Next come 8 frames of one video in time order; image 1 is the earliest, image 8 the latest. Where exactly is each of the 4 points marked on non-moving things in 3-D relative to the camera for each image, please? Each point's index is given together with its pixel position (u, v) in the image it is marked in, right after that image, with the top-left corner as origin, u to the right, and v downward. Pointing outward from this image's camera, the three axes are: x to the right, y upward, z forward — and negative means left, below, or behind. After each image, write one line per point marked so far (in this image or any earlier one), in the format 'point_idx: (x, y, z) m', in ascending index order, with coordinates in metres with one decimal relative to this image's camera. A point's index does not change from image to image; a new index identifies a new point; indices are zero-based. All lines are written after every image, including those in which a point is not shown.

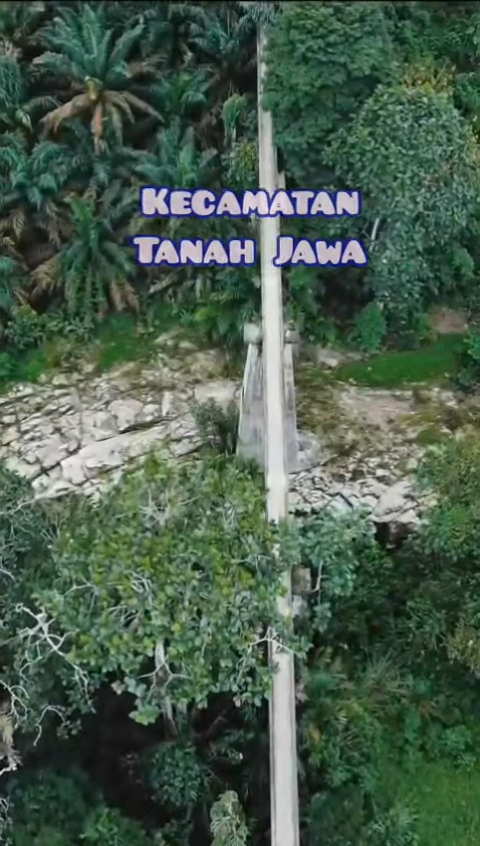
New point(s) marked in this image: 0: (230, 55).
0: (-0.1, +4.6, +14.2) m
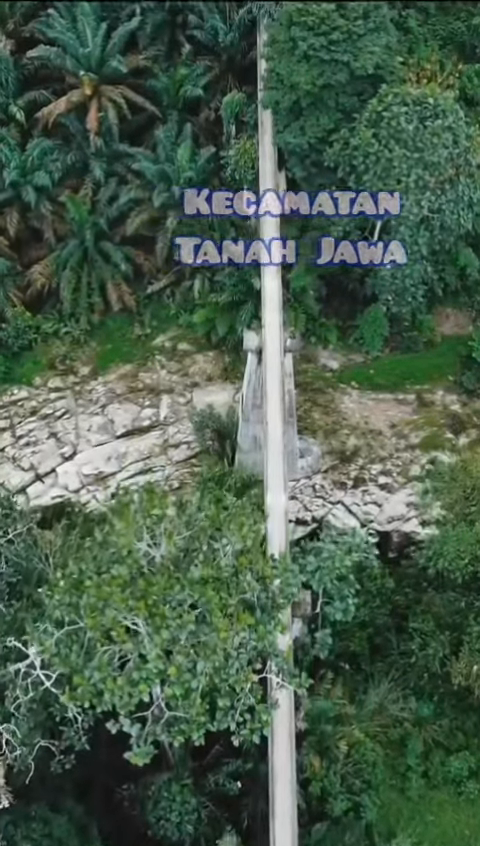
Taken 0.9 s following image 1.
0: (-0.1, +4.6, +13.8) m
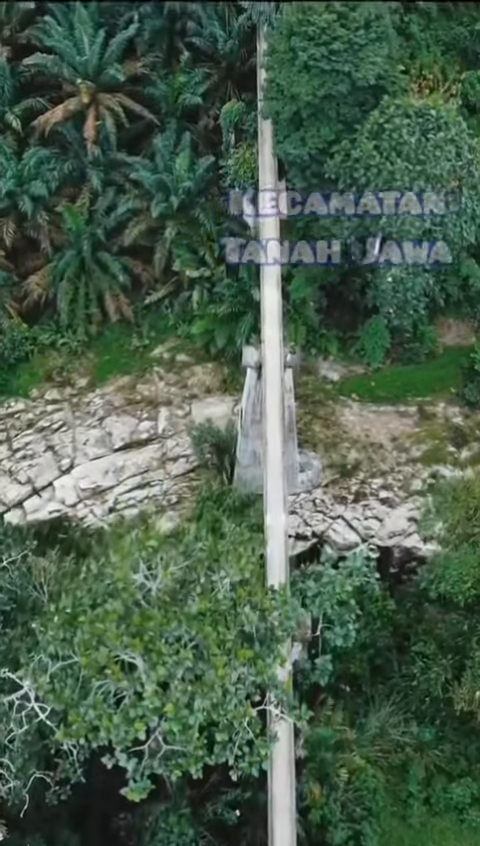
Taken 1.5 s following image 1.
0: (-0.1, +4.4, +13.6) m
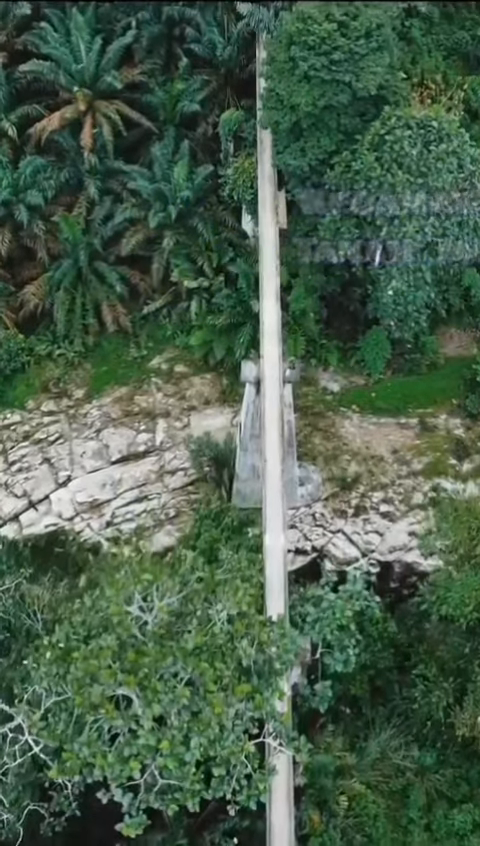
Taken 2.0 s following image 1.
0: (-0.1, +4.3, +13.4) m
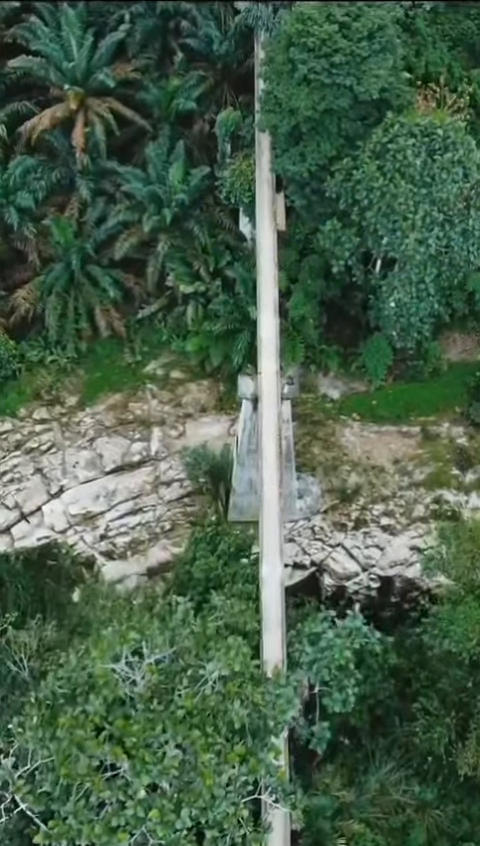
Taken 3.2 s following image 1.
0: (-0.2, +4.2, +12.9) m
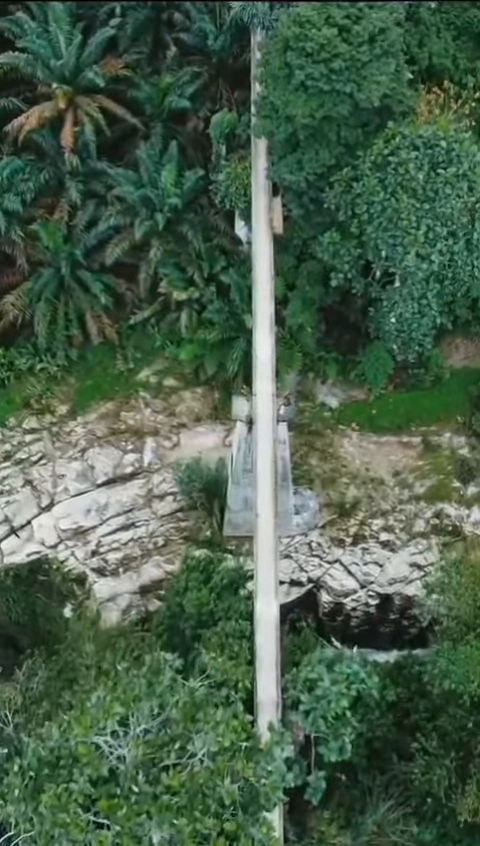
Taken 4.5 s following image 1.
0: (-0.2, +4.0, +12.3) m
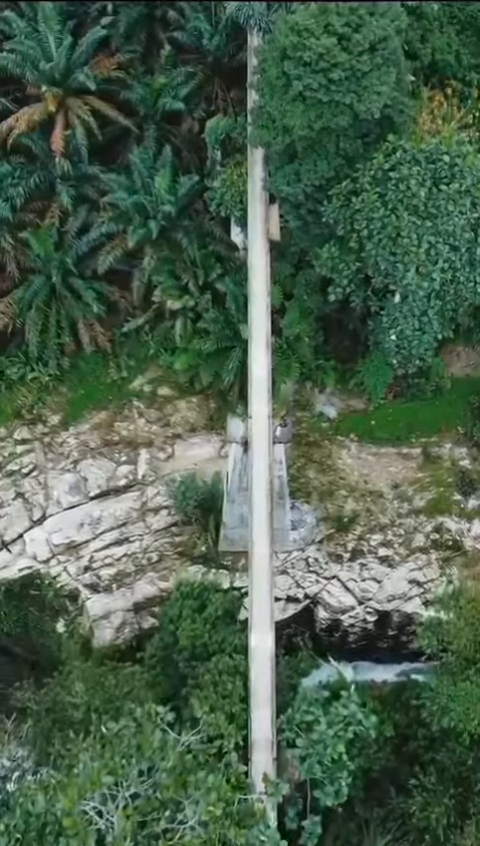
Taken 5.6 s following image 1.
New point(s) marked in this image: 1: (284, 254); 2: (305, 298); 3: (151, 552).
0: (-0.3, +3.9, +11.9) m
1: (+0.5, +1.8, +12.0) m
2: (+0.7, +1.3, +11.9) m
3: (-1.0, -1.4, +12.2) m
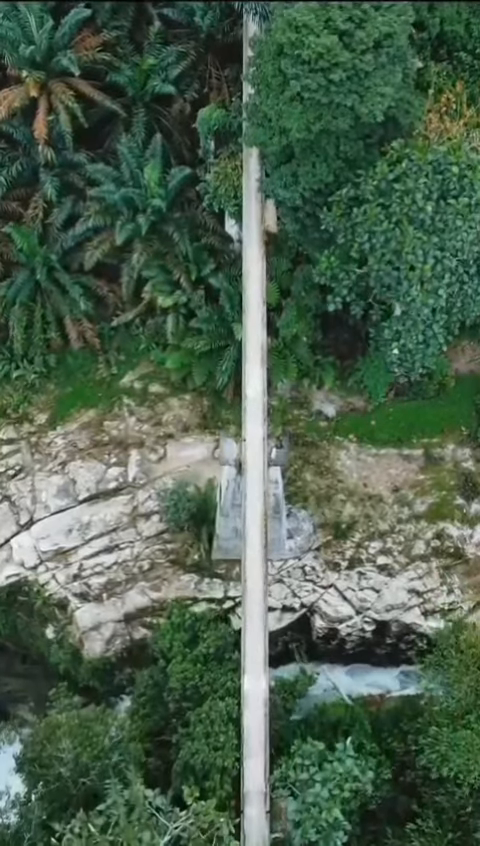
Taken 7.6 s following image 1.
0: (-0.3, +3.8, +11.1) m
1: (+0.4, +1.7, +11.3) m
2: (+0.6, +1.3, +11.3) m
3: (-1.0, -1.4, +11.8) m
